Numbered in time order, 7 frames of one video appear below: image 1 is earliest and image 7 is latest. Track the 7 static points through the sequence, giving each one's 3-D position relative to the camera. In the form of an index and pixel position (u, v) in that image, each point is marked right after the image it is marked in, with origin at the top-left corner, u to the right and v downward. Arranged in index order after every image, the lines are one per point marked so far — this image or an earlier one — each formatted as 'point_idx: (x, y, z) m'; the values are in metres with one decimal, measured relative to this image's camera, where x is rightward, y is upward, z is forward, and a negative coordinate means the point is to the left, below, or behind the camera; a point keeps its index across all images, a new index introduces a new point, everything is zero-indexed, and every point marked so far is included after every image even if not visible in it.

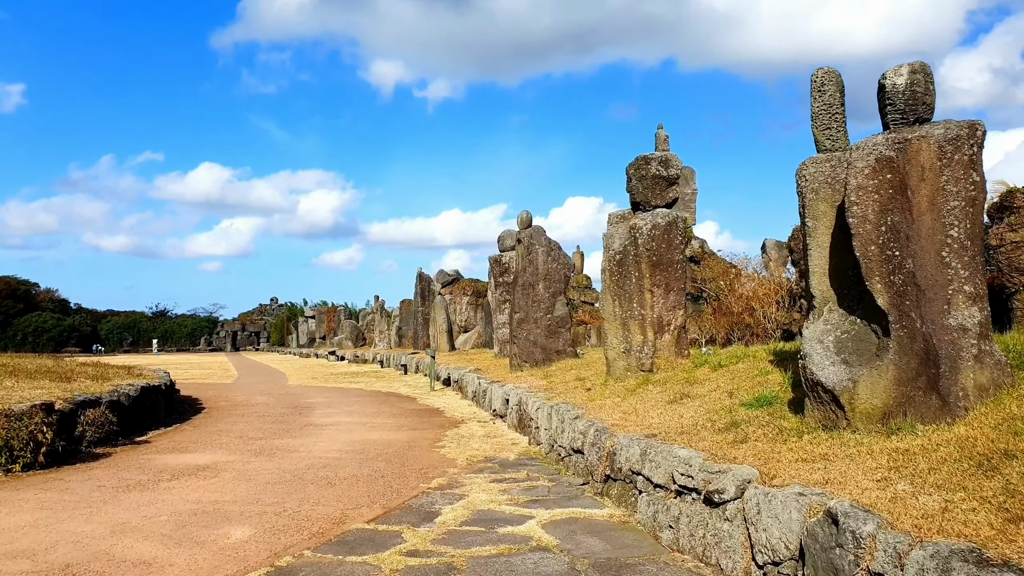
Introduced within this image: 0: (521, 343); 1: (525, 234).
0: (+0.1, -0.7, +11.7) m
1: (+0.2, +0.7, +12.1) m
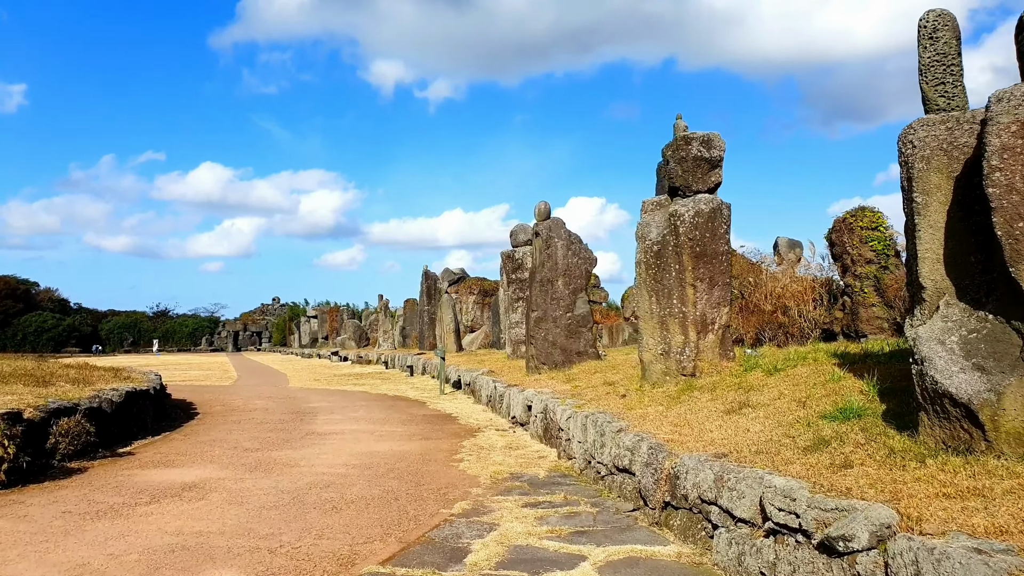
0: (+0.3, -0.7, +10.9) m
1: (+0.4, +0.8, +11.2) m
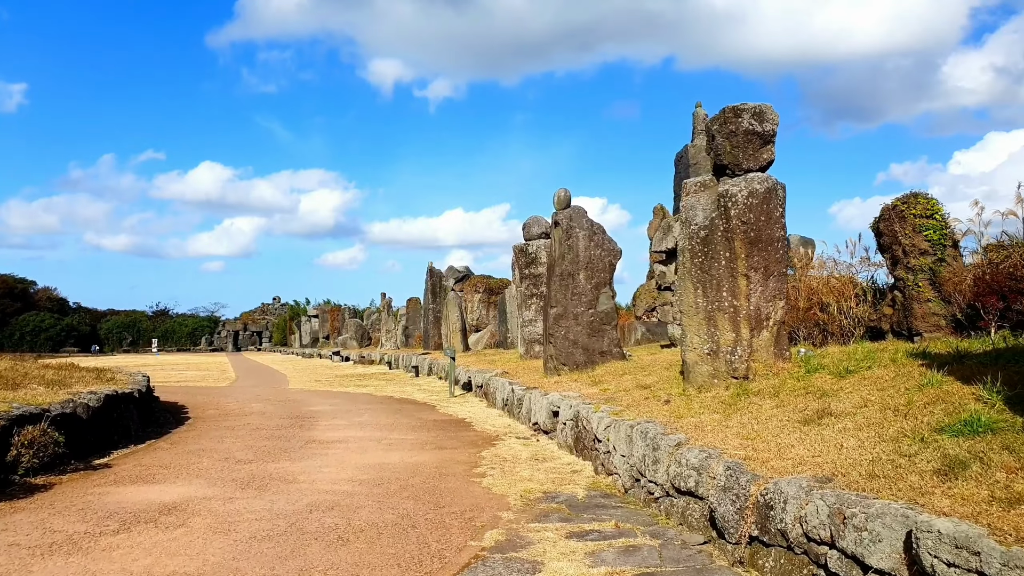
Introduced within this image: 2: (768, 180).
0: (+0.5, -0.6, +10.1) m
1: (+0.6, +0.8, +10.4) m
2: (+1.7, +0.7, +6.4) m
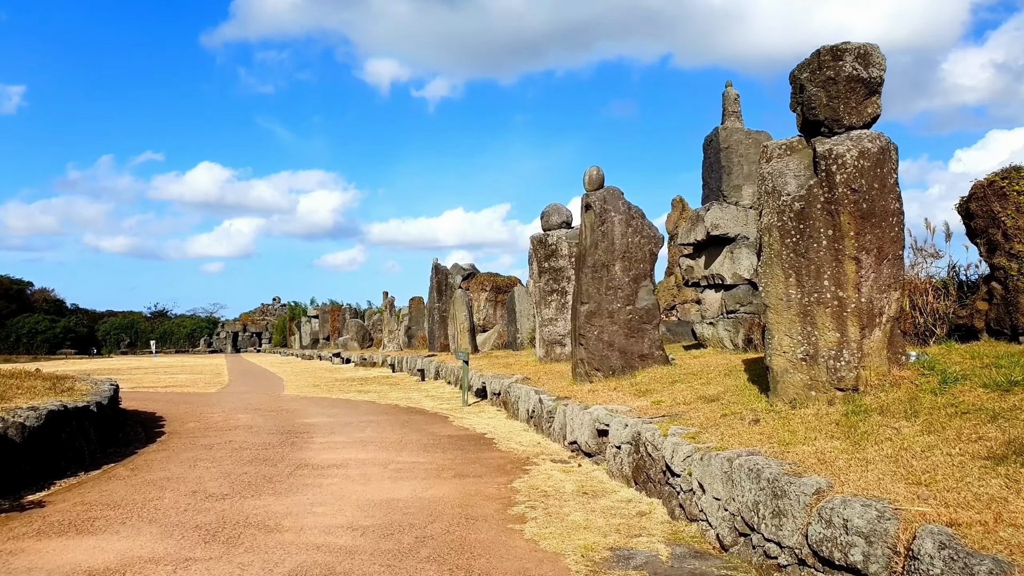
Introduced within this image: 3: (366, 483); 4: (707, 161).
0: (+0.7, -0.5, +8.7) m
1: (+0.8, +0.9, +9.0) m
2: (+2.0, +0.8, +5.0) m
3: (-0.9, -1.2, +5.7) m
4: (+3.3, +2.1, +15.8) m
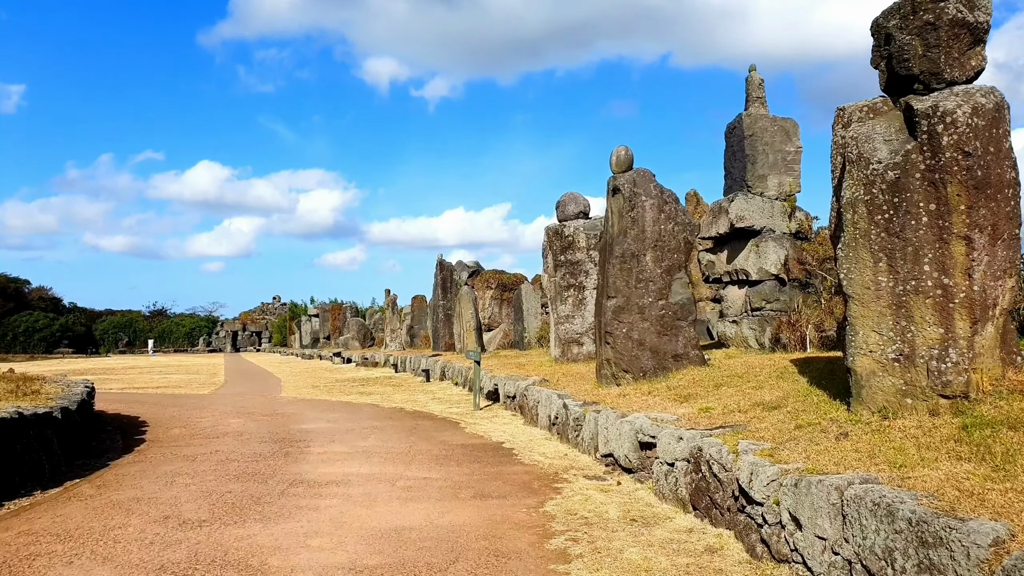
0: (+0.9, -0.5, +7.8) m
1: (+1.0, +0.9, +8.1) m
2: (+2.1, +0.9, +4.1) m
3: (-0.7, -1.1, +4.8) m
4: (+3.5, +2.2, +15.0) m
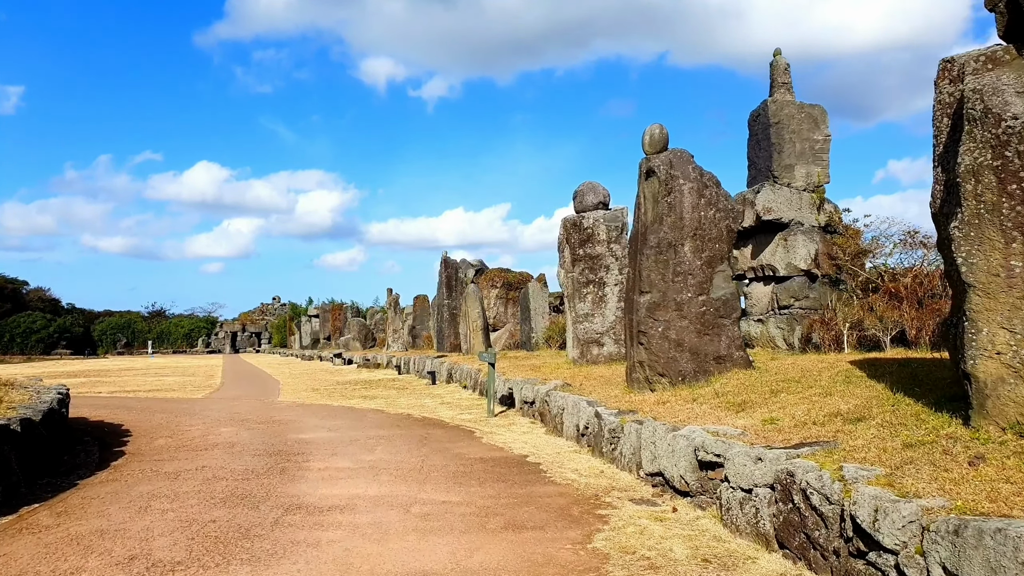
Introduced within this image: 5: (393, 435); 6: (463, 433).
0: (+1.1, -0.4, +7.0) m
1: (+1.1, +1.0, +7.3) m
2: (+2.3, +0.9, +3.3) m
3: (-0.5, -1.1, +4.0) m
4: (+3.7, +2.3, +14.1) m
5: (-1.0, -1.2, +7.7) m
6: (-0.4, -1.2, +7.8) m
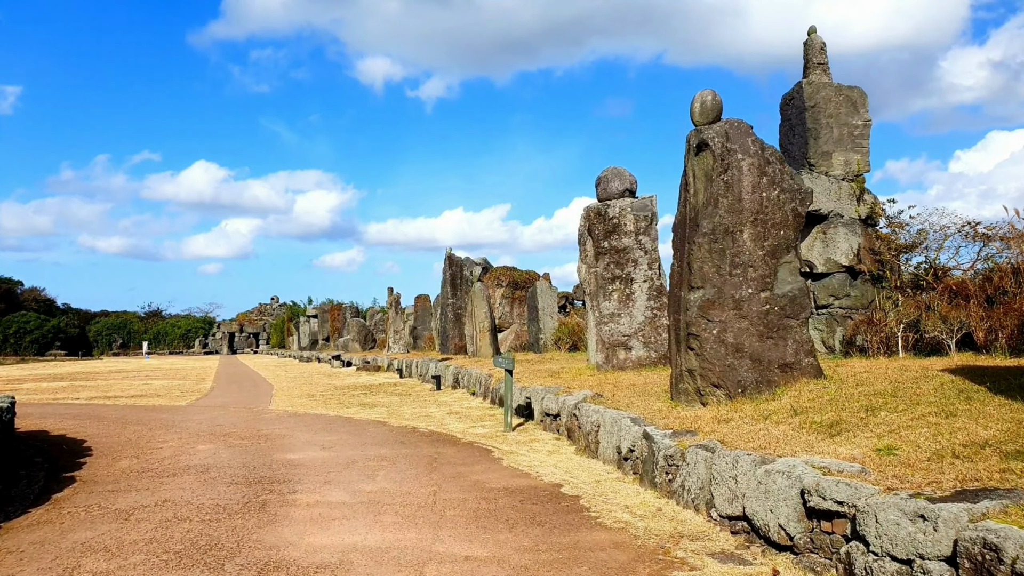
0: (+1.2, -0.4, +5.9) m
1: (+1.3, +1.0, +6.2) m
2: (+2.5, +0.9, +2.2) m
3: (-0.4, -1.0, +2.9) m
4: (+3.8, +2.3, +13.0) m
5: (-0.8, -1.2, +6.6) m
6: (-0.2, -1.2, +6.6) m
